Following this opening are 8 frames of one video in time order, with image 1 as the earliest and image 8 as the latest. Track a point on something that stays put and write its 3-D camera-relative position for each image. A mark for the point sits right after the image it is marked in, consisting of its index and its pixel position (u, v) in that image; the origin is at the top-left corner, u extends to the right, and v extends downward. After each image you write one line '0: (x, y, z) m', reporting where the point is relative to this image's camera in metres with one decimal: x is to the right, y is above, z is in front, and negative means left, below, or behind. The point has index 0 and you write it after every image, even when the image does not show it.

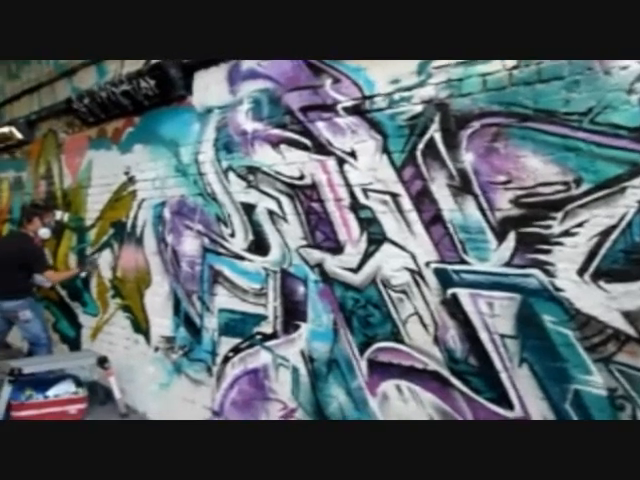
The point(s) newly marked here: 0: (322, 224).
0: (0.0, +0.1, +5.0) m
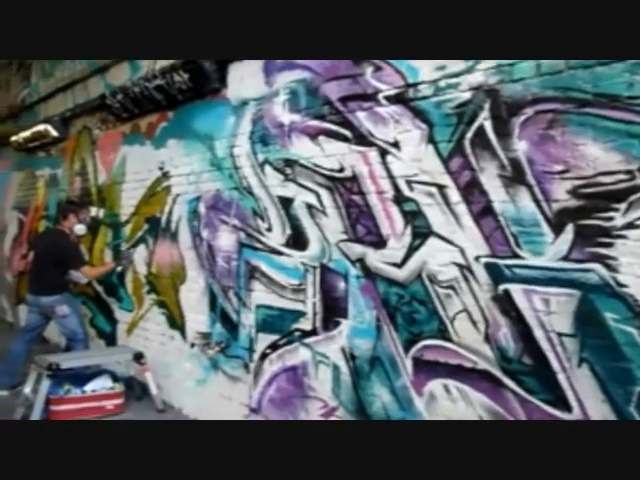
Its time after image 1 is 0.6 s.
0: (+0.3, +0.2, +4.9) m
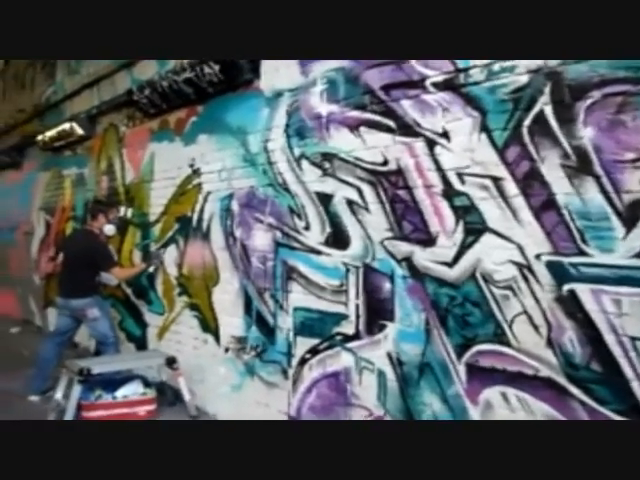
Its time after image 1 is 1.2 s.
0: (+0.6, +0.2, +4.5) m
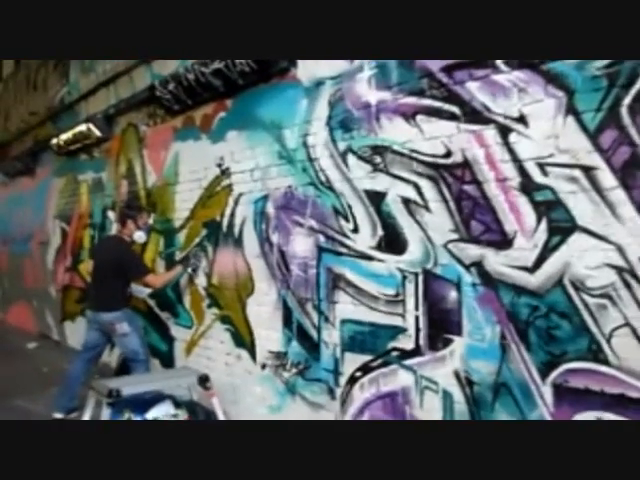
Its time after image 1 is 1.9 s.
0: (+1.0, +0.2, +4.0) m
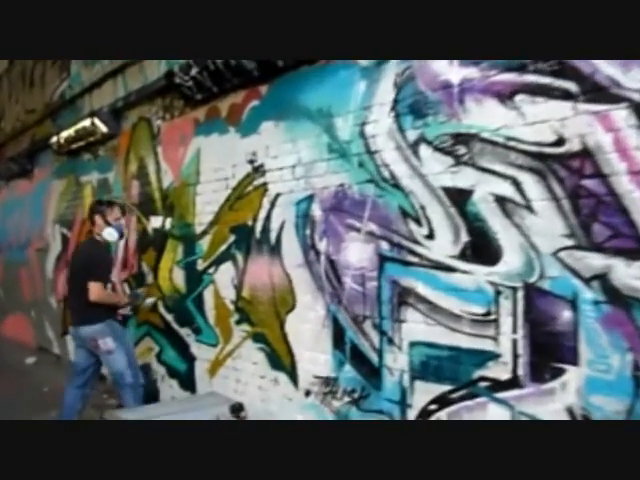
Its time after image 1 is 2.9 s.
0: (+1.4, +0.1, +3.2) m
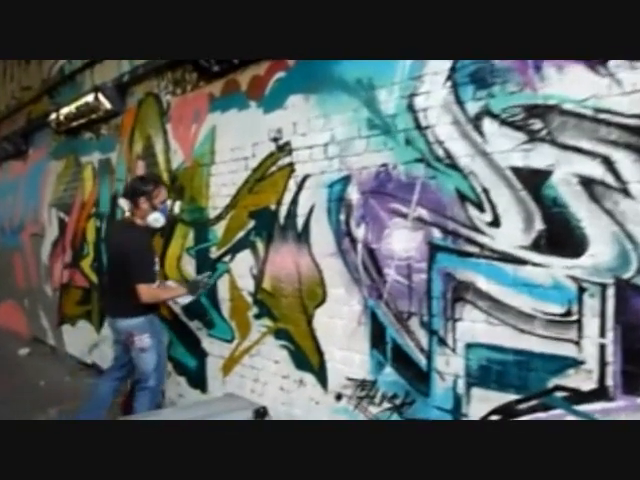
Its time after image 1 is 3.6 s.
0: (+1.7, +0.2, +2.7) m
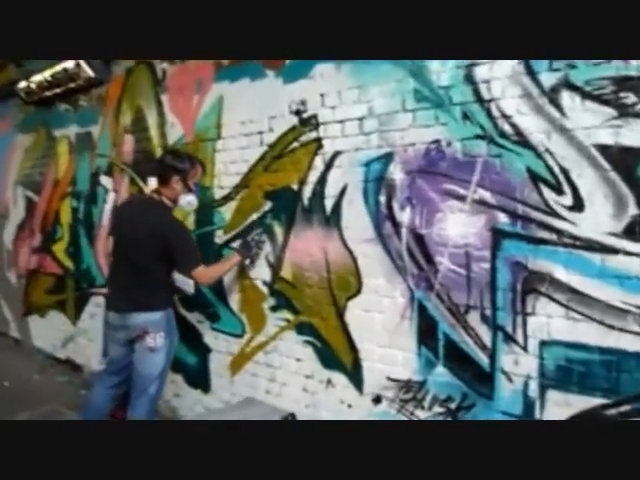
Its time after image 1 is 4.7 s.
0: (+2.1, +0.2, +2.4) m
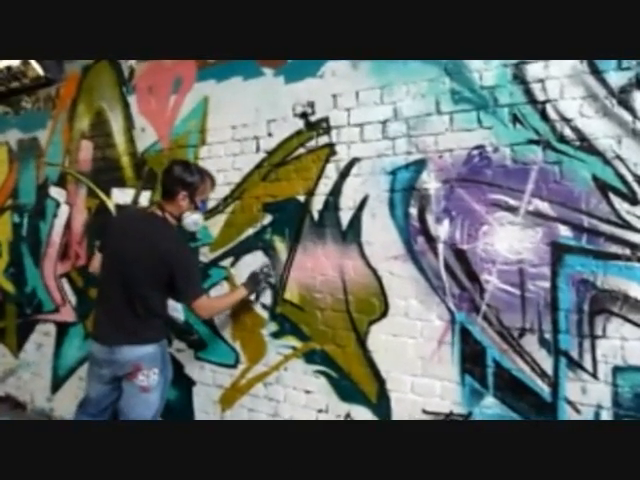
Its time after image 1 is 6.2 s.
0: (+2.4, +0.2, +2.2) m
